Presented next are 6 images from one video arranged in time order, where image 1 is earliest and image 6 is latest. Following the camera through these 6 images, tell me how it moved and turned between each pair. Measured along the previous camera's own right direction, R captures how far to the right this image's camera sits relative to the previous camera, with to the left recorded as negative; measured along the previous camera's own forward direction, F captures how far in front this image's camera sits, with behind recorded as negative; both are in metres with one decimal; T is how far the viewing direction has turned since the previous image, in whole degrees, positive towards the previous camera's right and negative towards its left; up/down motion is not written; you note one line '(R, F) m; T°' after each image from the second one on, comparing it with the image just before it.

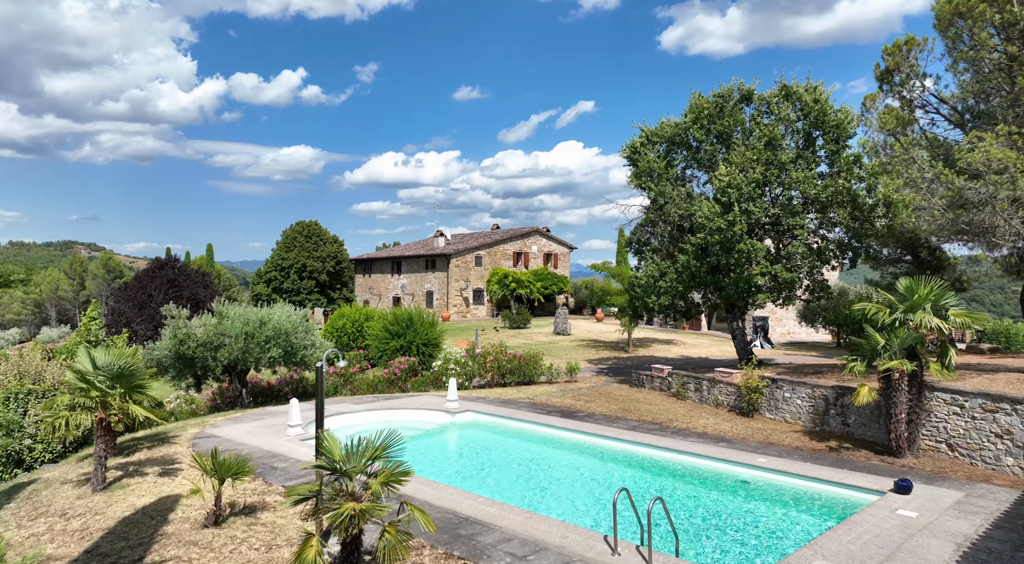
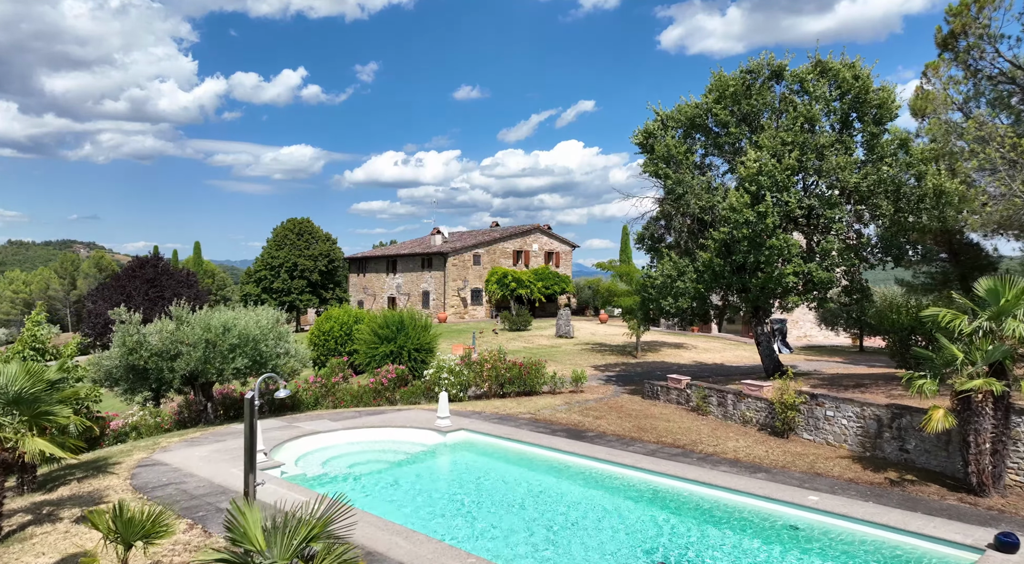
(0.0, +2.0) m; 0°
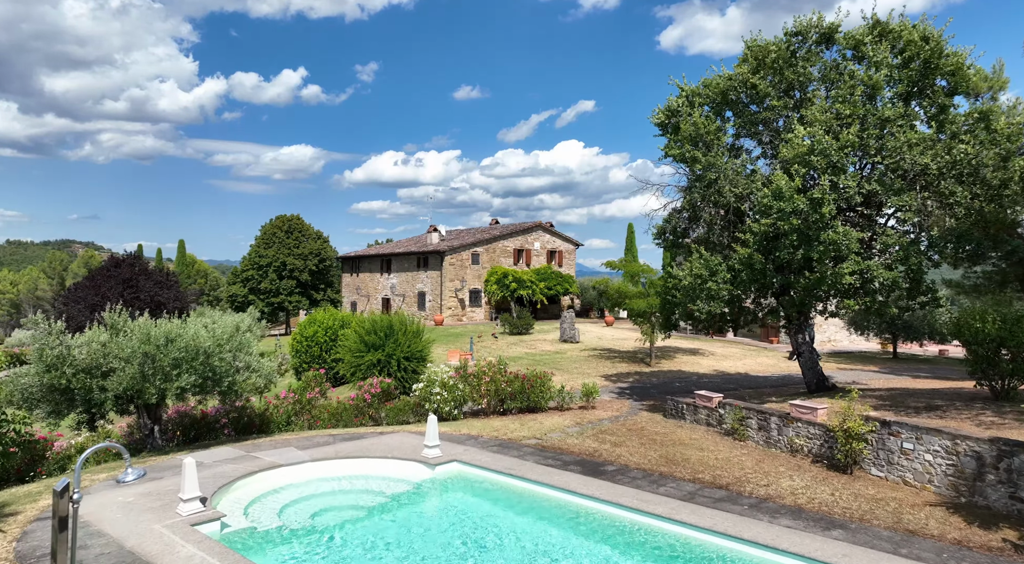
(-0.1, +2.5) m; 0°
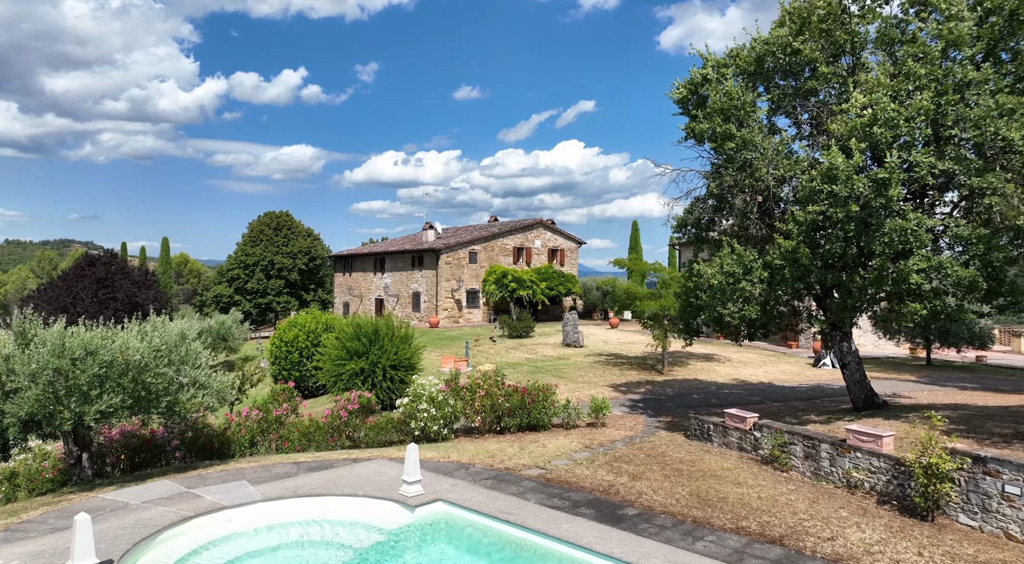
(0.0, +2.2) m; 0°
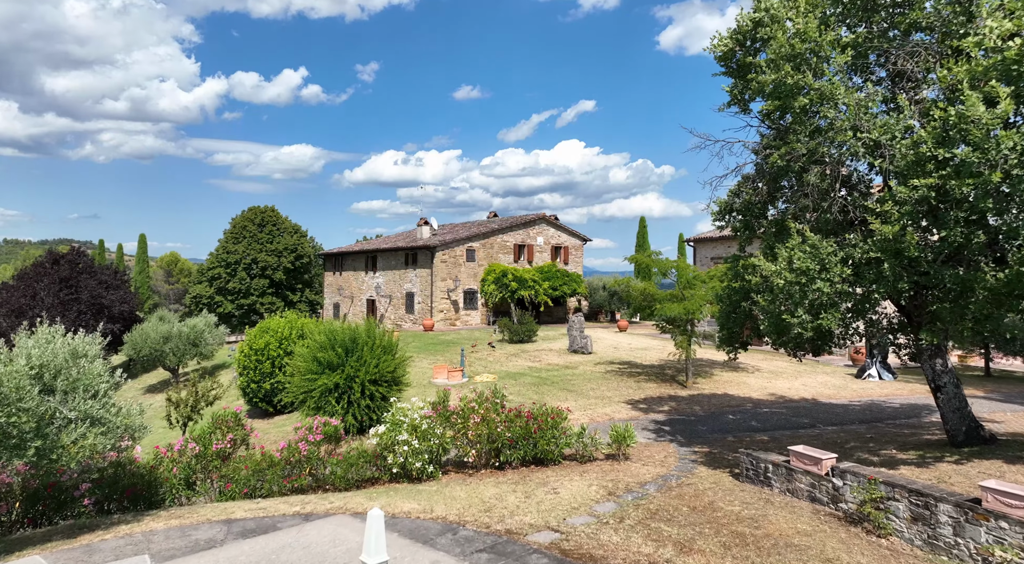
(0.0, +2.9) m; 0°
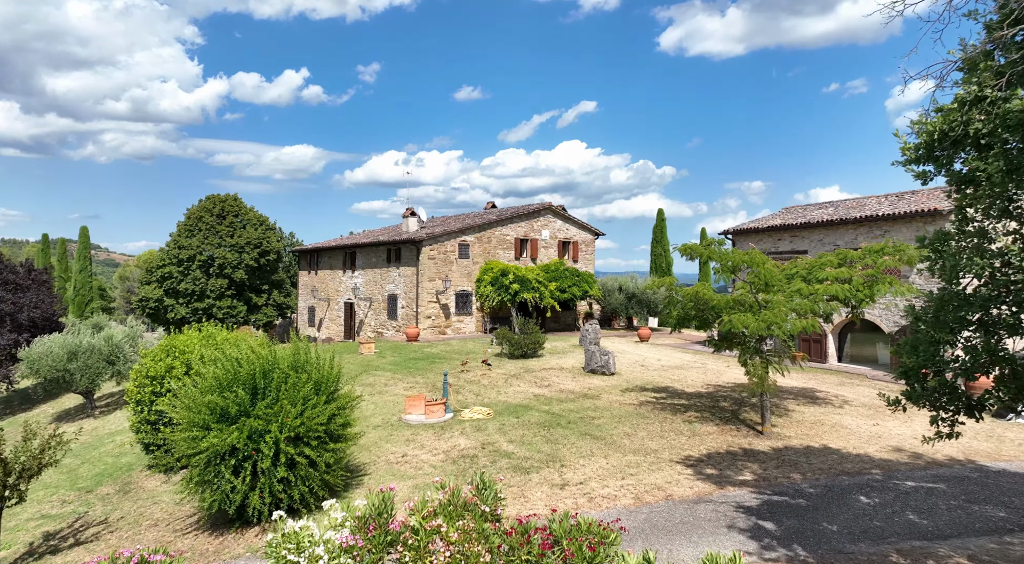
(0.0, +6.0) m; 0°
